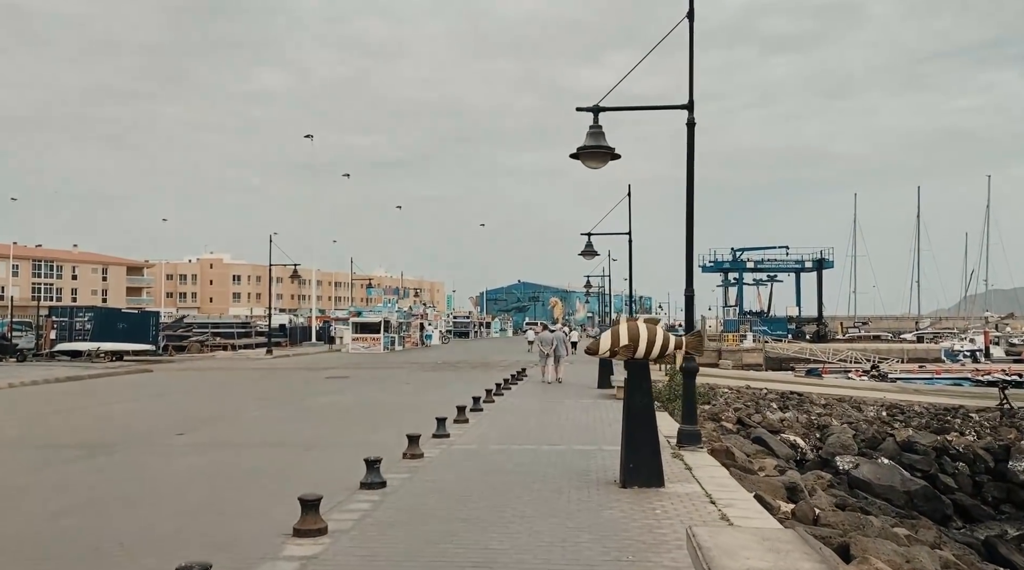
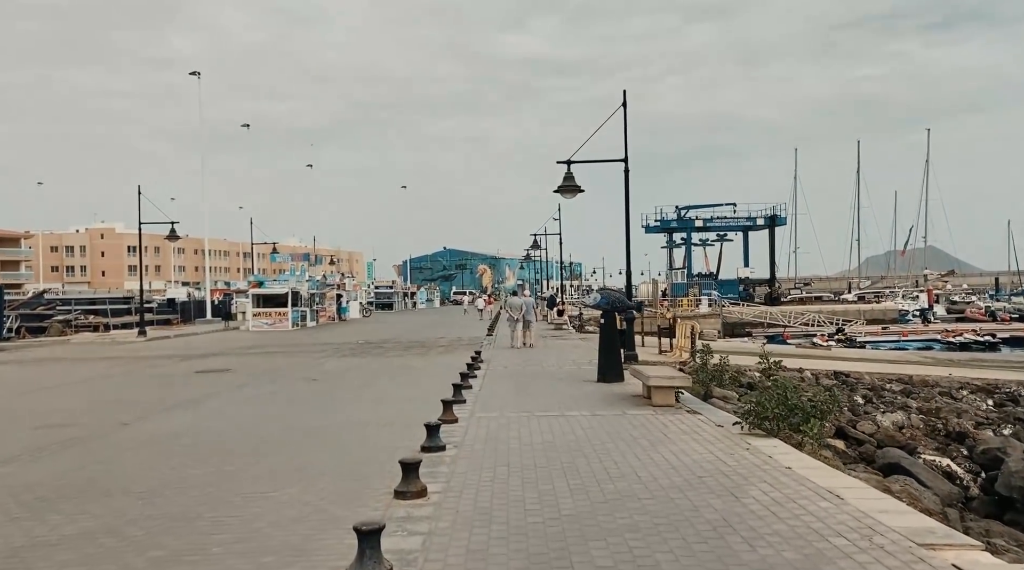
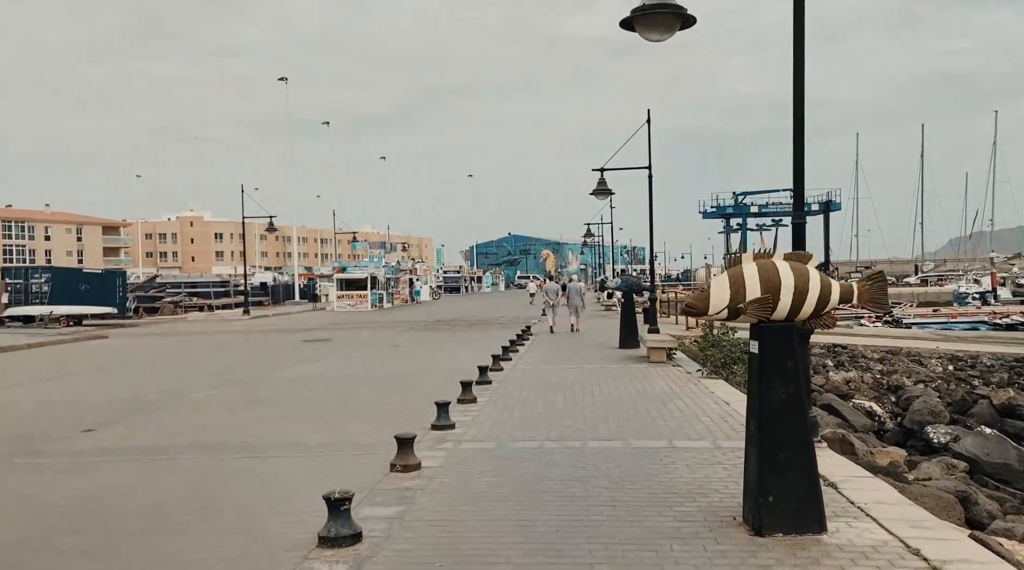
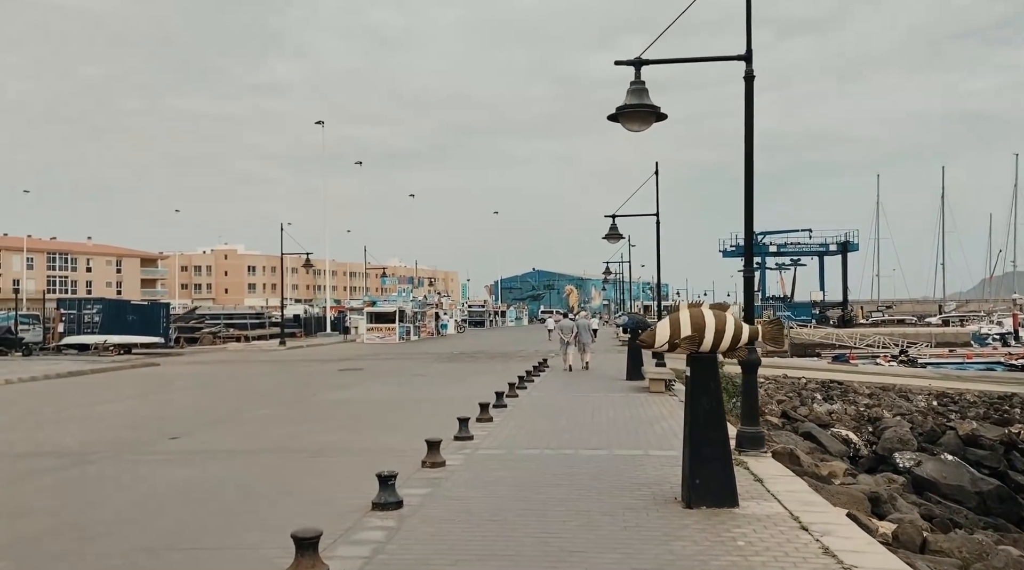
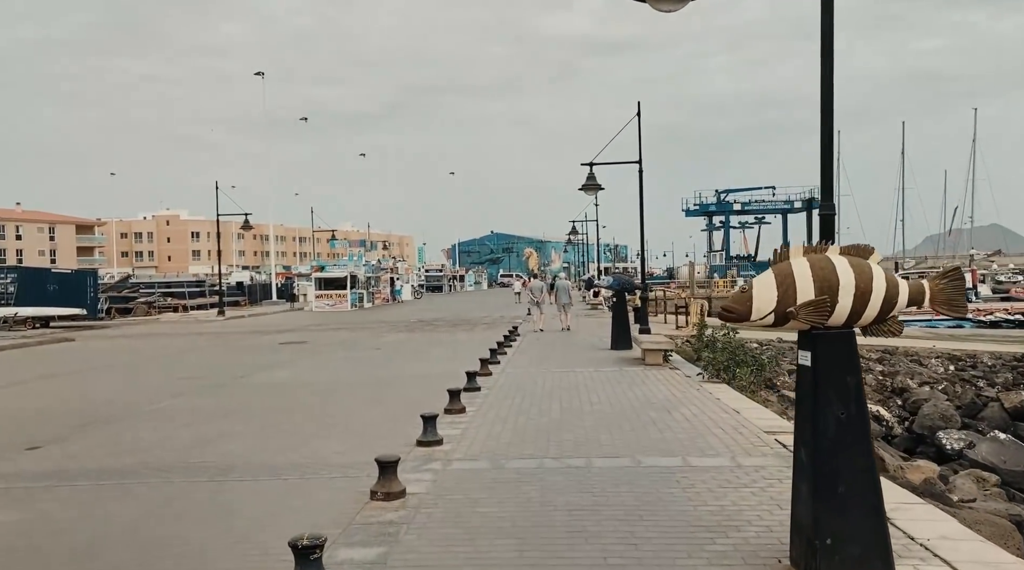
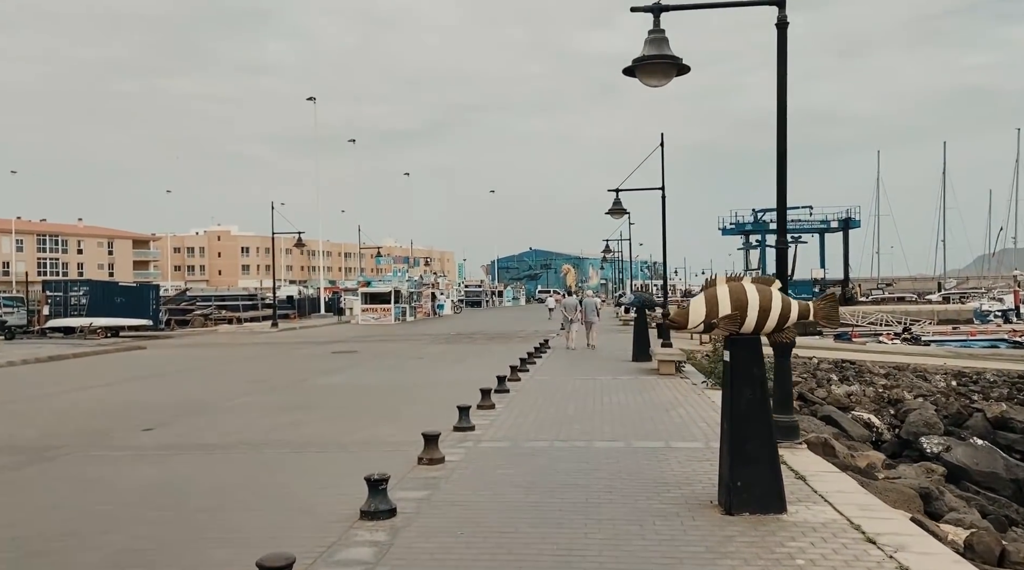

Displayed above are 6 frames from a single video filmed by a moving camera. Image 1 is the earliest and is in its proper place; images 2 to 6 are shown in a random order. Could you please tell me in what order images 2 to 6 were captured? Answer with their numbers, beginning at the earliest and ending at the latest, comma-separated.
4, 6, 3, 5, 2
